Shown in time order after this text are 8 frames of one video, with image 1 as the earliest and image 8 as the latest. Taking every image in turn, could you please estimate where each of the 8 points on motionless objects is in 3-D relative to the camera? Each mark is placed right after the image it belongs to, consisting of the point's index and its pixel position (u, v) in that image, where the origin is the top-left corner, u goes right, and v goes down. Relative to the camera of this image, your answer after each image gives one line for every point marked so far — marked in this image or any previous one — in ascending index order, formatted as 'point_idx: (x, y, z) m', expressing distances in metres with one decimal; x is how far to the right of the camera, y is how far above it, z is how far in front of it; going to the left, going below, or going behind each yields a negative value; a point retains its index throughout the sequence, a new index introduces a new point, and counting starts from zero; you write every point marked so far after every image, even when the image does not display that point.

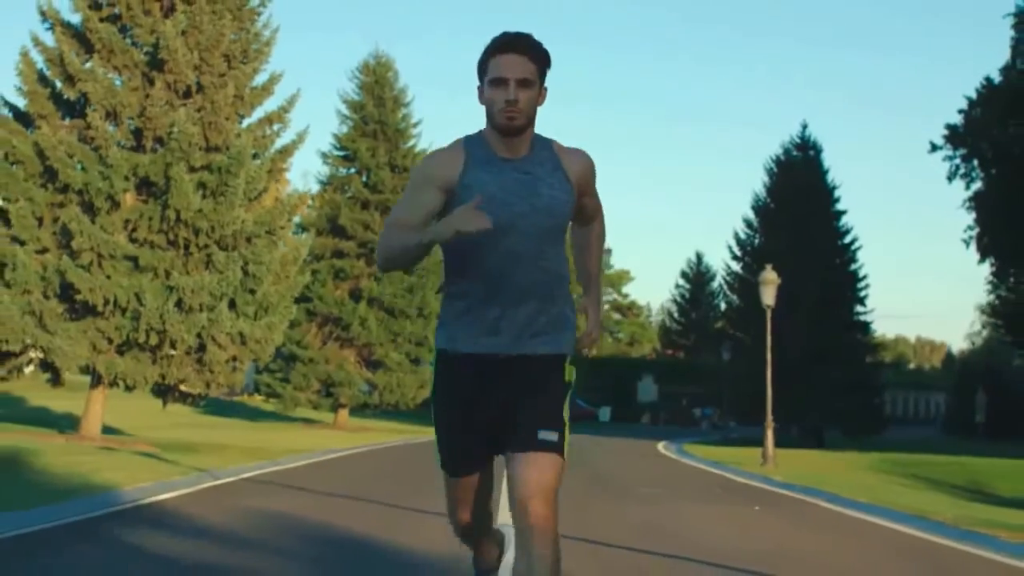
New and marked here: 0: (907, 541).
0: (+4.0, -2.5, +14.0) m
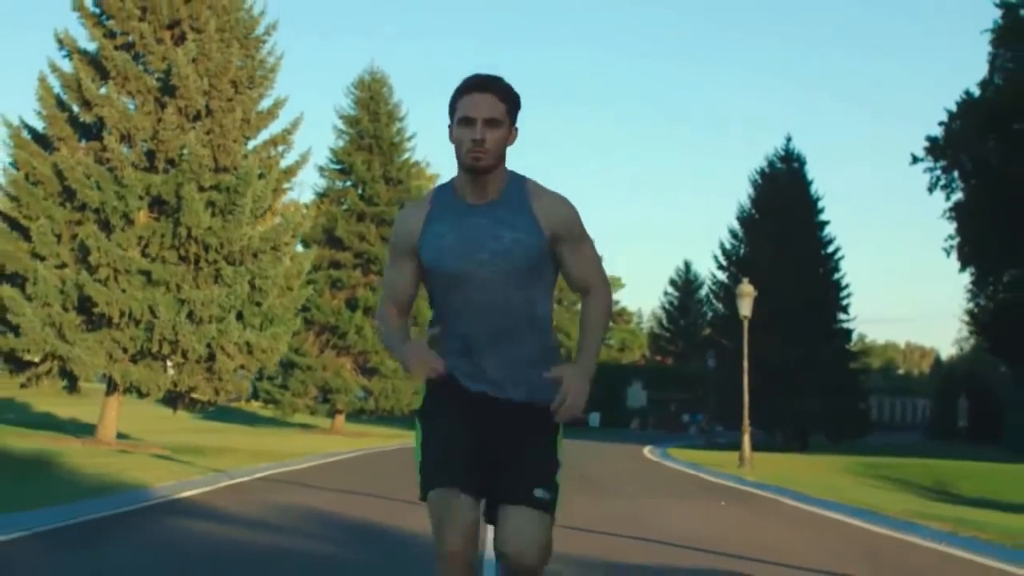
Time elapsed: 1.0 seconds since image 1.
0: (+3.9, -2.7, +15.7) m
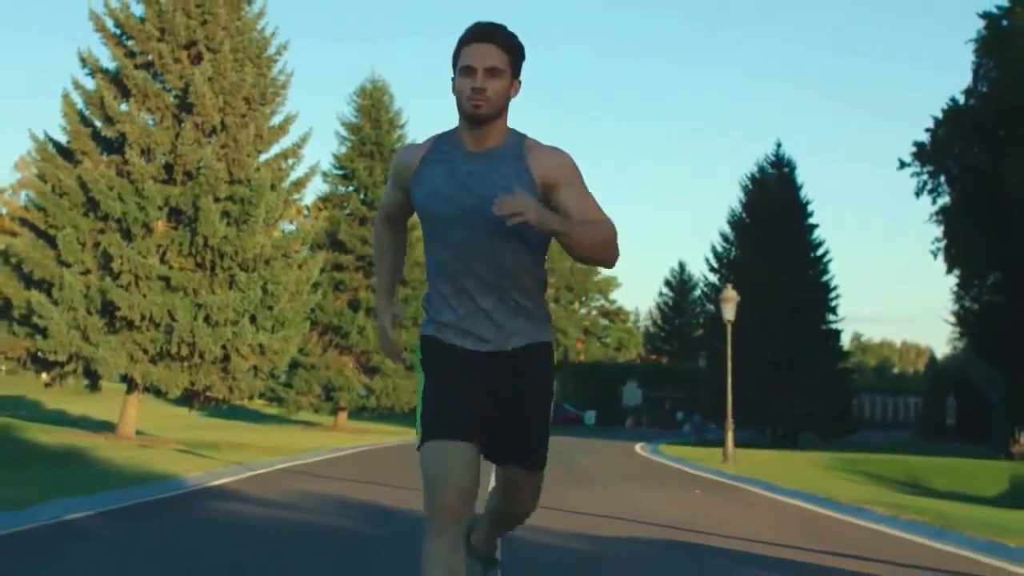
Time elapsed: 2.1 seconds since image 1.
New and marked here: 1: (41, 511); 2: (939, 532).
0: (+3.8, -2.8, +17.6) m
1: (-4.8, -2.3, +14.1) m
2: (+4.6, -2.5, +13.3) m
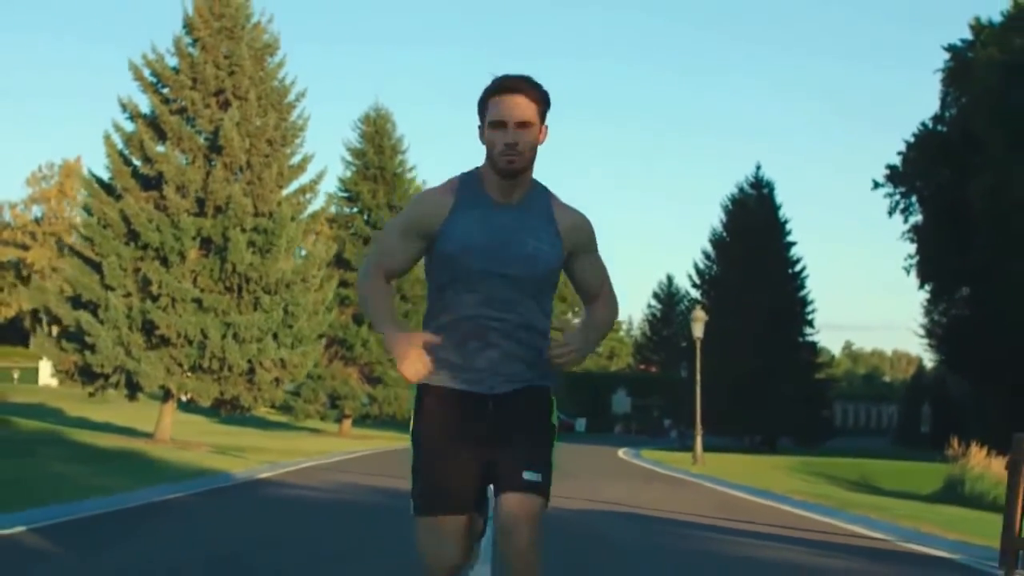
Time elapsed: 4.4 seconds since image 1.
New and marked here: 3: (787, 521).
0: (+3.7, -3.3, +21.7) m
1: (-5.0, -2.8, +18.2) m
2: (+4.5, -2.9, +17.4) m
3: (+3.4, -2.8, +16.7) m
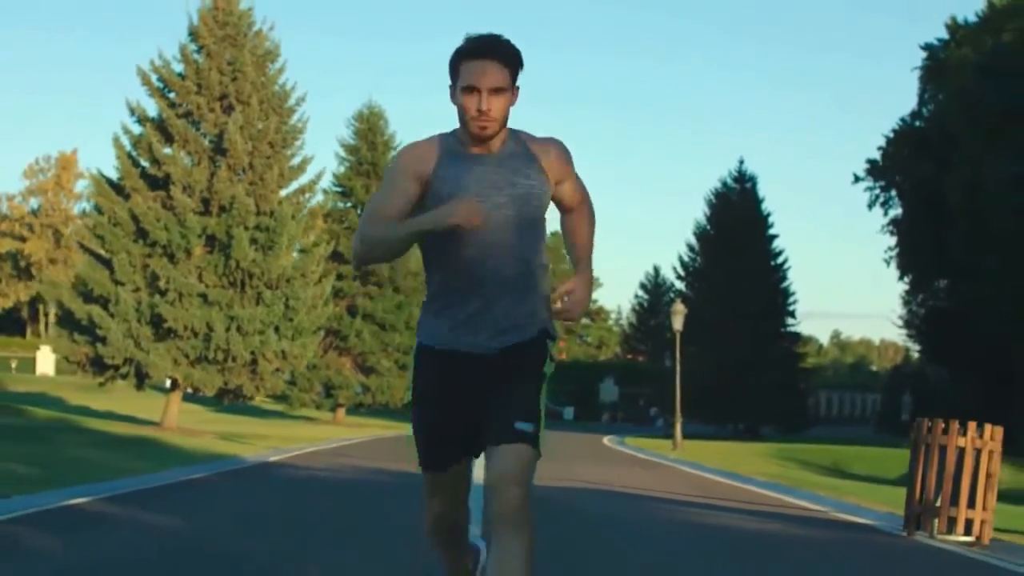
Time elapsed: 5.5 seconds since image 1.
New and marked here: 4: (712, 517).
0: (+3.5, -3.3, +23.8) m
1: (-5.1, -2.8, +20.1) m
2: (+4.3, -2.9, +19.4) m
3: (+3.2, -2.9, +18.8) m
4: (+2.3, -2.6, +15.3) m
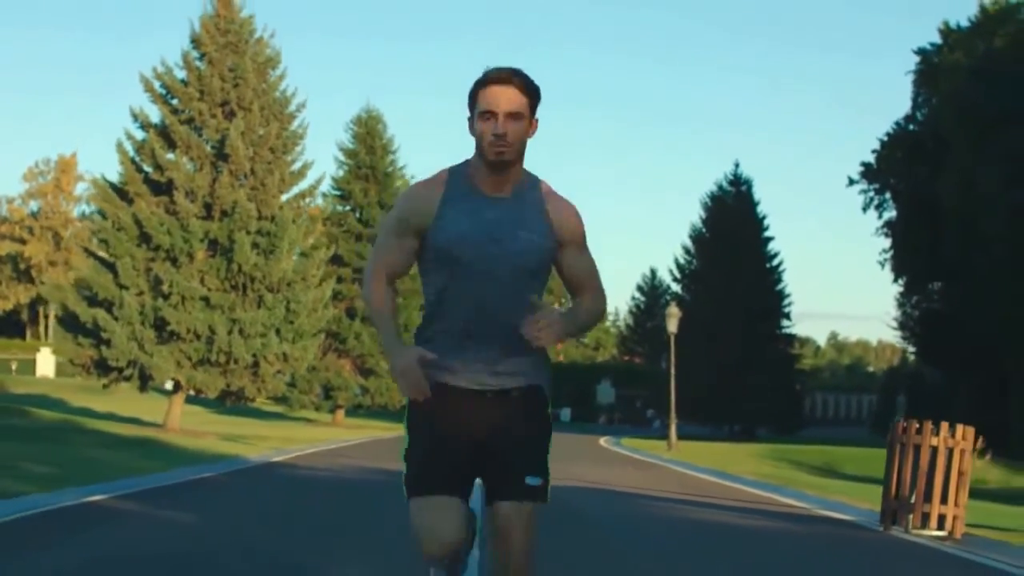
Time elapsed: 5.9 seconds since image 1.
0: (+3.4, -3.4, +24.4) m
1: (-5.2, -2.9, +20.8) m
2: (+4.2, -3.0, +20.1) m
3: (+3.2, -2.9, +19.4) m
4: (+2.3, -2.7, +16.0) m
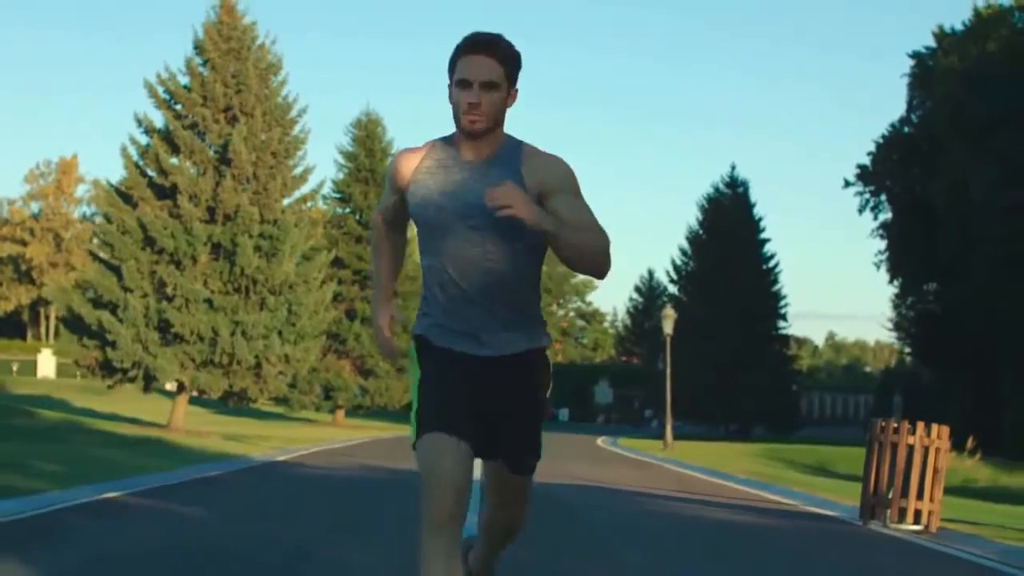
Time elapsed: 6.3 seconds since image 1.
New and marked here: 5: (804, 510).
0: (+3.4, -3.5, +25.0) m
1: (-5.2, -2.9, +21.4) m
2: (+4.2, -3.1, +20.7) m
3: (+3.2, -3.0, +20.0) m
4: (+2.2, -2.7, +16.6) m
5: (+3.6, -2.7, +16.6) m
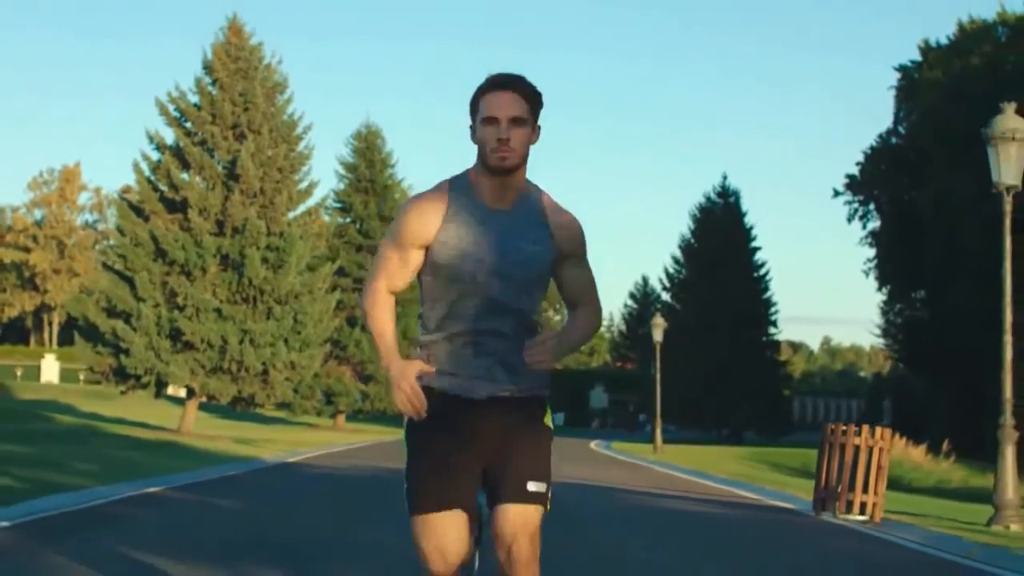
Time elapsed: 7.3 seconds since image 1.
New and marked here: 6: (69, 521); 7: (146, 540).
0: (+3.3, -3.7, +26.8) m
1: (-5.3, -3.2, +23.1) m
2: (+4.1, -3.3, +22.5) m
3: (+3.1, -3.2, +21.8) m
4: (+2.2, -3.0, +18.4) m
5: (+3.5, -2.9, +18.3) m
6: (-5.1, -2.7, +15.8) m
7: (-4.0, -2.7, +14.8) m
